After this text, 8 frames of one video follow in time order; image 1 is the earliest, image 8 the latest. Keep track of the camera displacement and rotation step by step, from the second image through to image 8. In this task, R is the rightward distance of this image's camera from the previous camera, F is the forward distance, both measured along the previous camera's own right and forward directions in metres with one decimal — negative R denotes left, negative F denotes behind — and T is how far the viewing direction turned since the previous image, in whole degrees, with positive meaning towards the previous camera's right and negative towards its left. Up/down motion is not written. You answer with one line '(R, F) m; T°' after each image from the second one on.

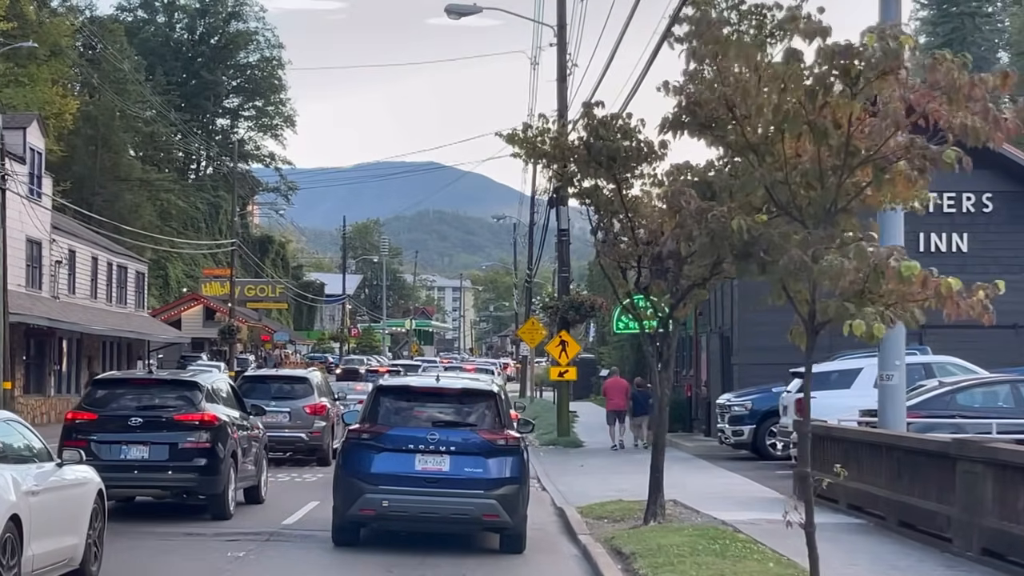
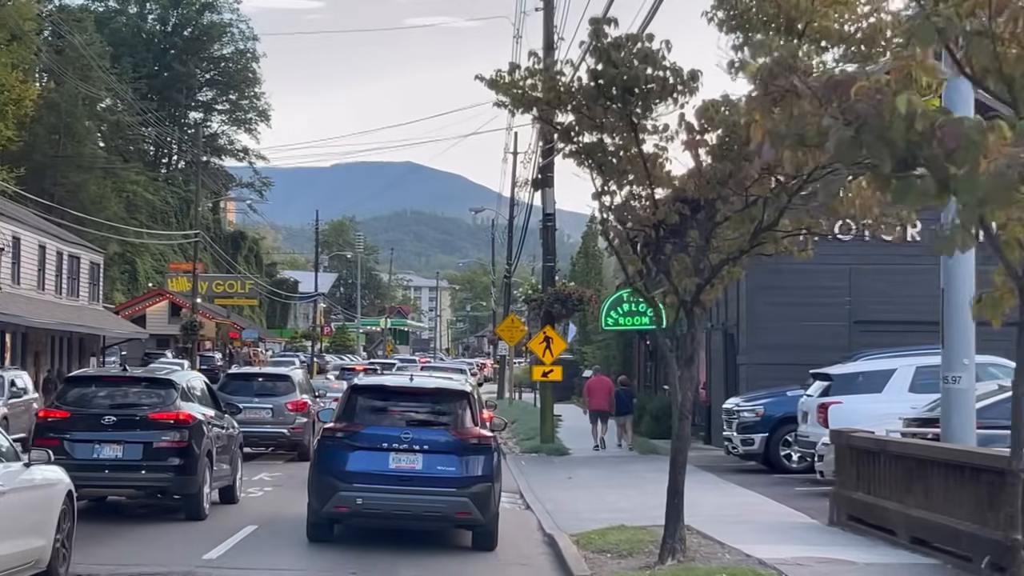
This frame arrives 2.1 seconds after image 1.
(0.0, +2.8) m; +1°
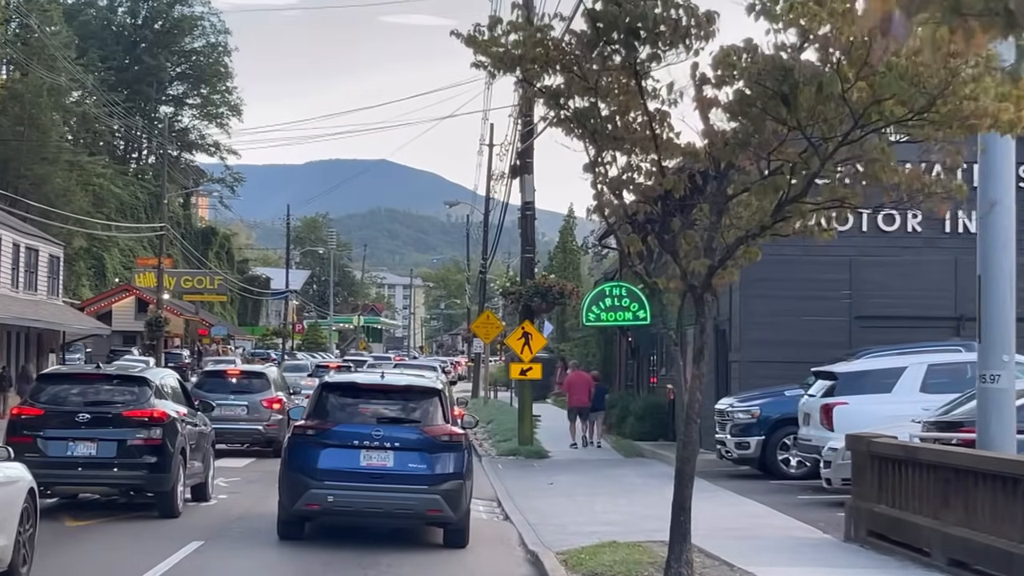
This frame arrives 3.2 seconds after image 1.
(0.0, +1.5) m; +1°
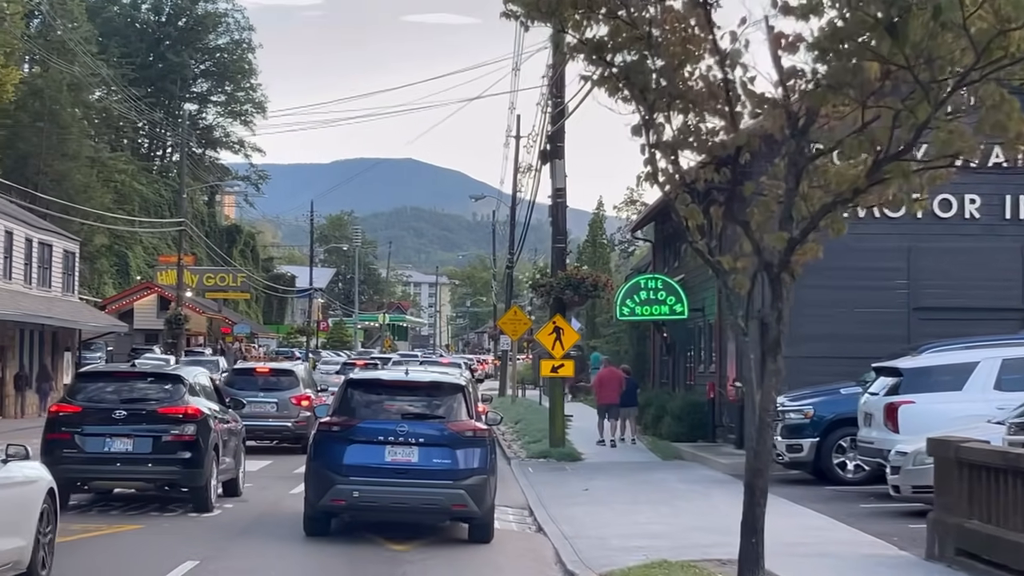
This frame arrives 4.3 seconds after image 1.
(-0.1, +1.4) m; -1°
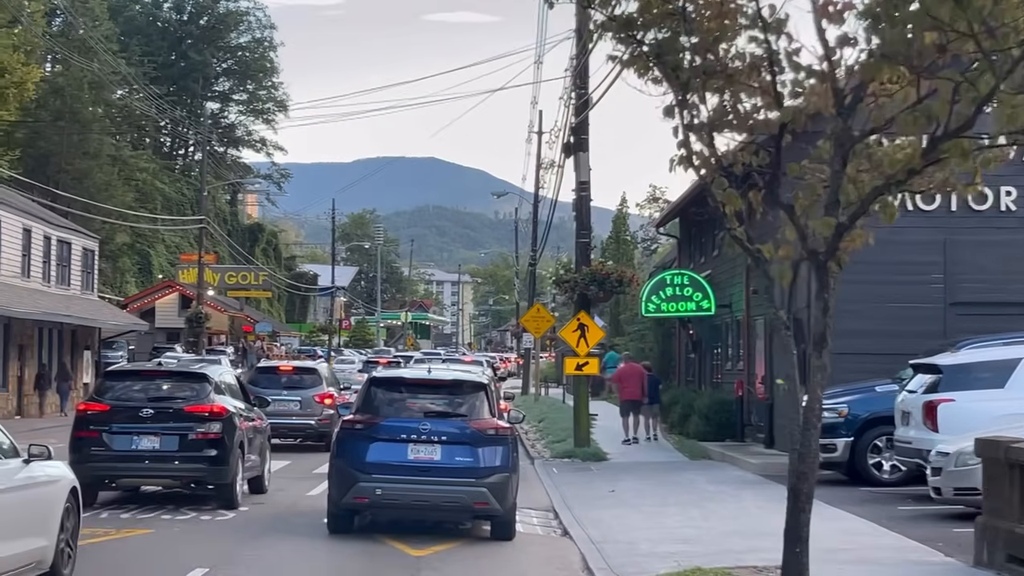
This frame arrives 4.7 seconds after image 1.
(0.0, +0.5) m; -1°
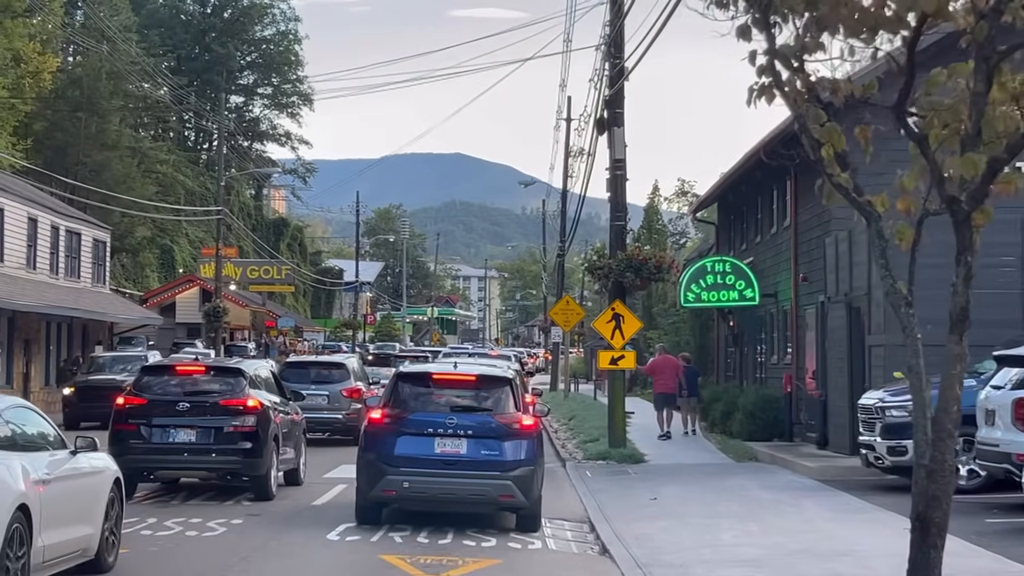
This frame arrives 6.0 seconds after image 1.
(0.0, +1.8) m; -1°
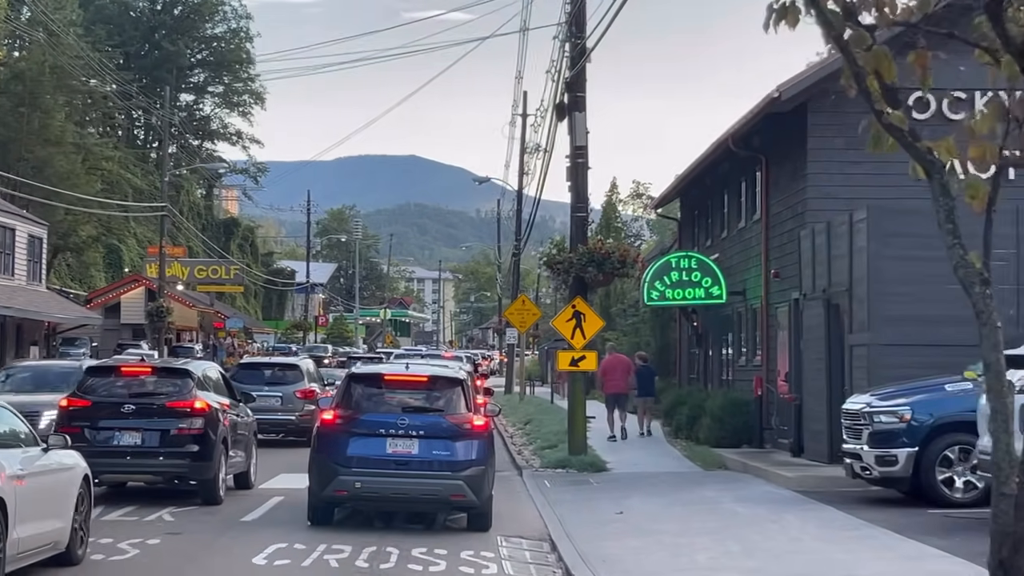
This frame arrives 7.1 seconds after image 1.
(0.0, +1.4) m; +2°
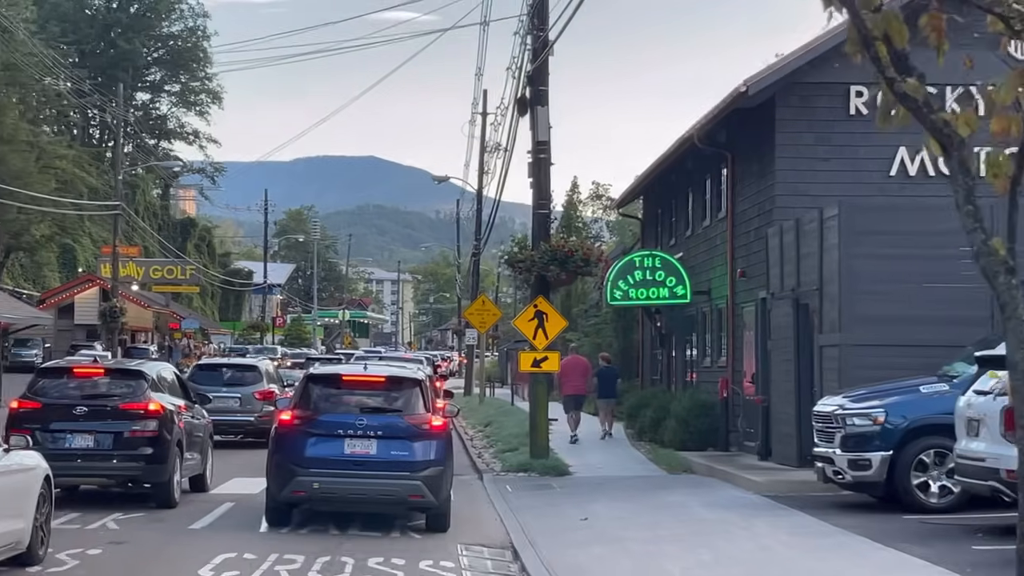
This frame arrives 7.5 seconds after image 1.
(0.0, +0.5) m; +1°
